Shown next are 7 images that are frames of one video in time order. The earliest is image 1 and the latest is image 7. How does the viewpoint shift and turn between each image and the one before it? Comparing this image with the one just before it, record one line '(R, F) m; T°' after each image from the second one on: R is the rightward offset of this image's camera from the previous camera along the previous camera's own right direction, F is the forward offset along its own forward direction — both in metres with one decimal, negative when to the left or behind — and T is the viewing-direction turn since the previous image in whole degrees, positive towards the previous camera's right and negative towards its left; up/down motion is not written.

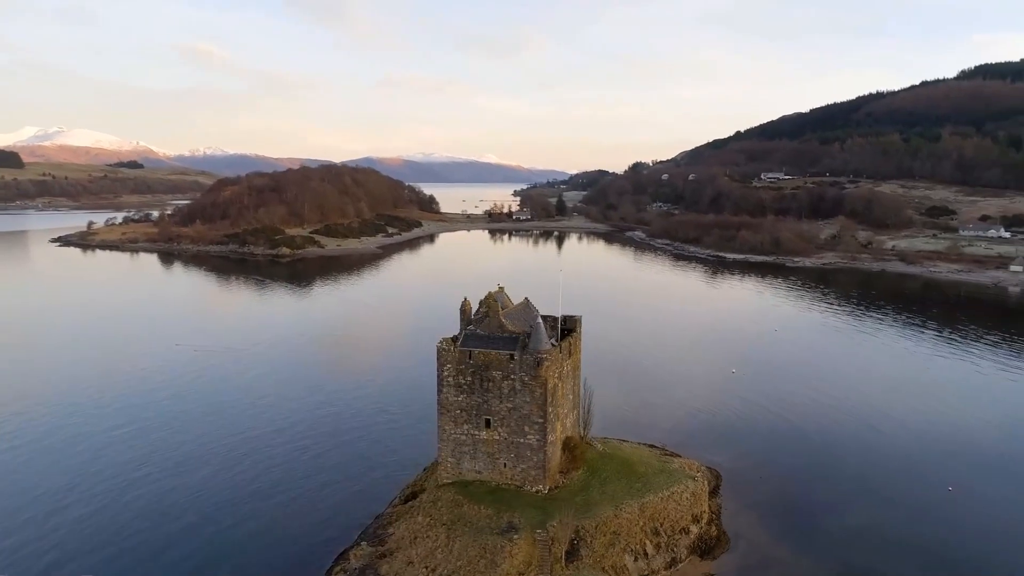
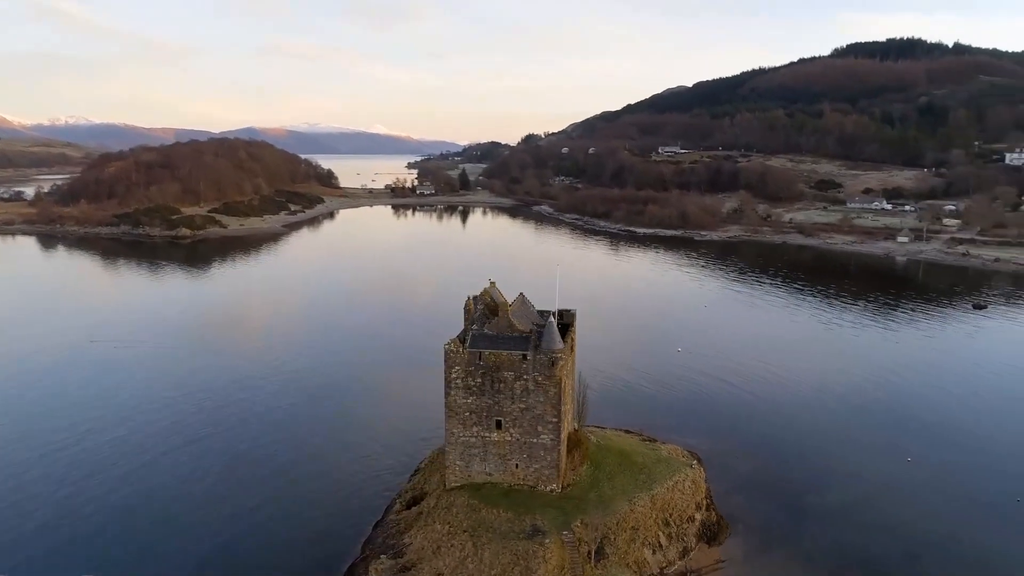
(-2.0, +0.5) m; +8°
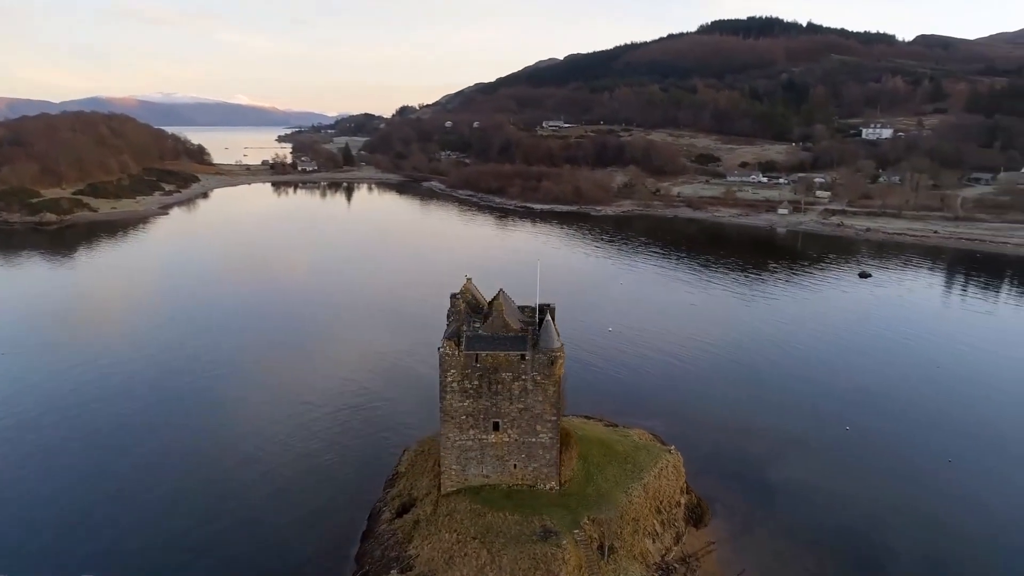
(-2.0, +0.4) m; +9°
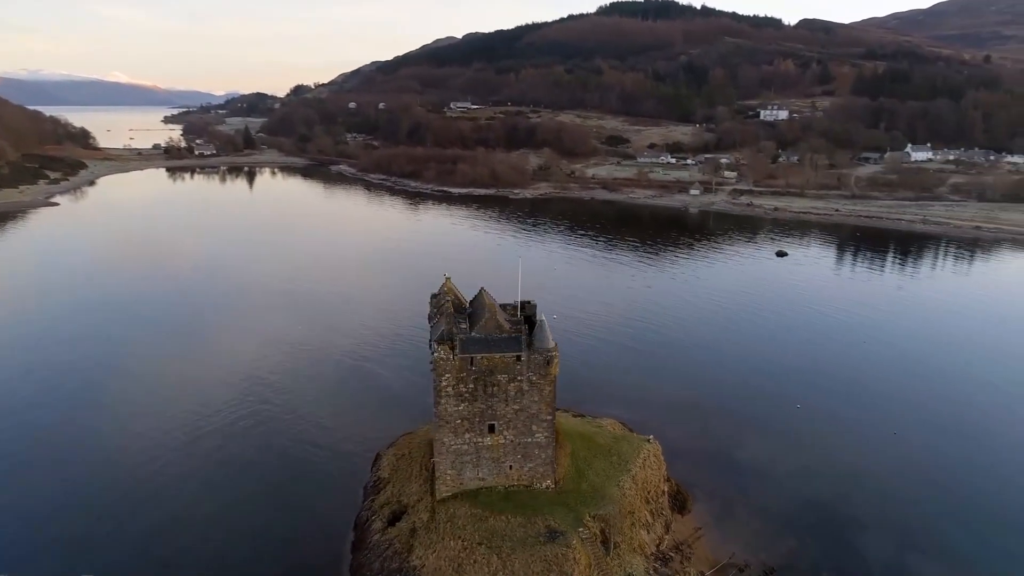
(-1.5, +0.3) m; +7°
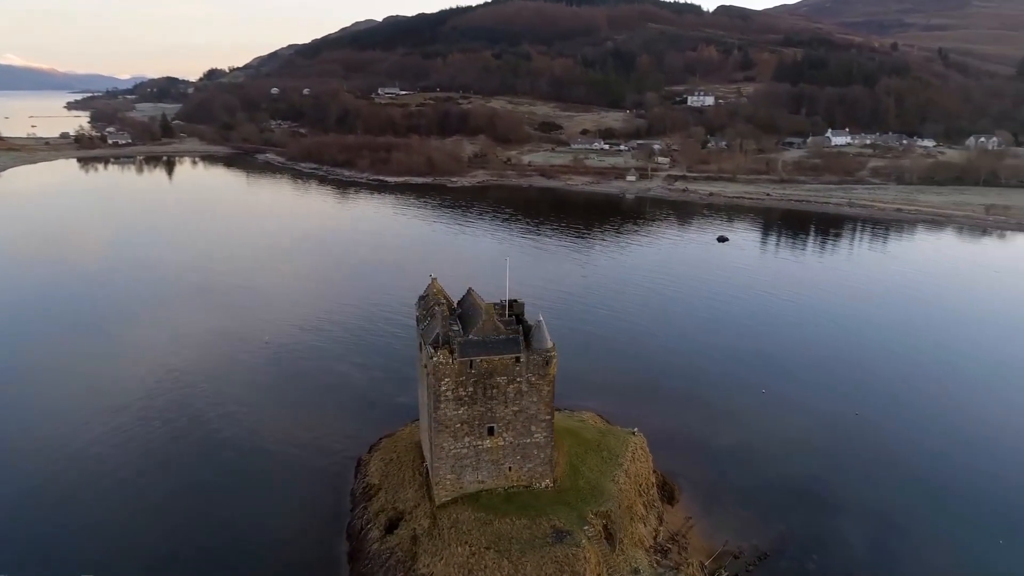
(-1.2, +0.2) m; +5°
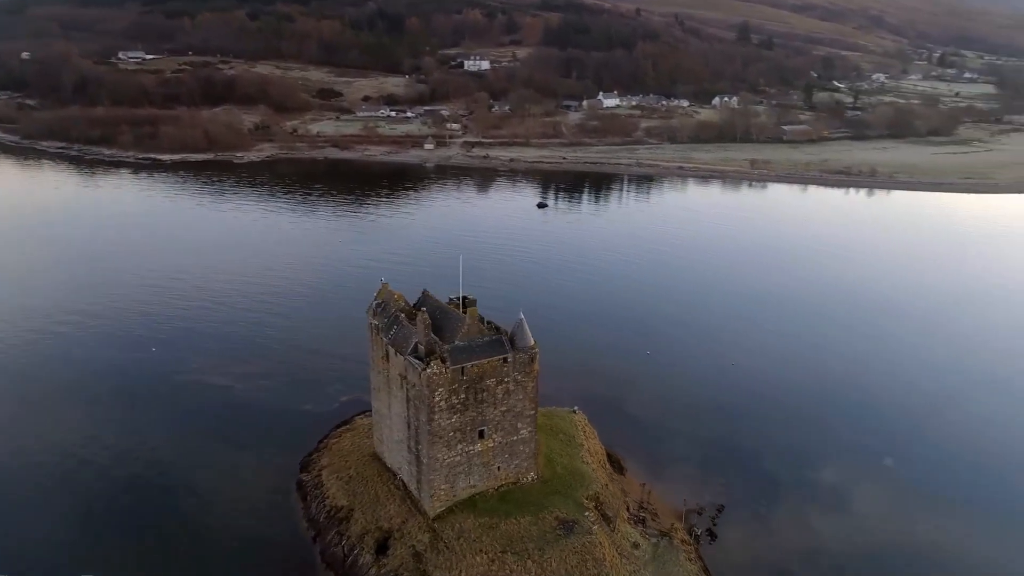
(-3.5, +0.7) m; +17°
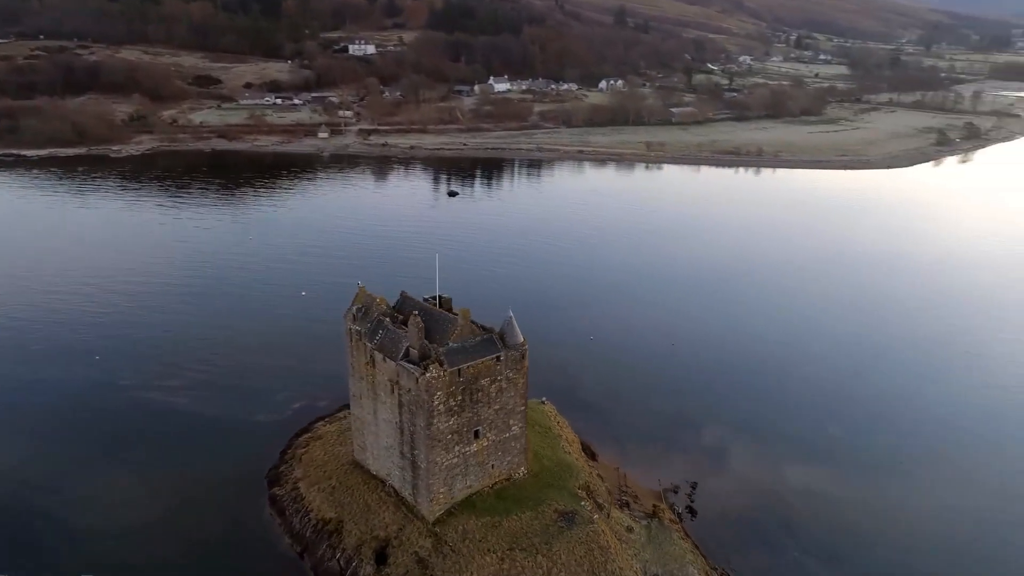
(-1.7, +0.1) m; +9°
